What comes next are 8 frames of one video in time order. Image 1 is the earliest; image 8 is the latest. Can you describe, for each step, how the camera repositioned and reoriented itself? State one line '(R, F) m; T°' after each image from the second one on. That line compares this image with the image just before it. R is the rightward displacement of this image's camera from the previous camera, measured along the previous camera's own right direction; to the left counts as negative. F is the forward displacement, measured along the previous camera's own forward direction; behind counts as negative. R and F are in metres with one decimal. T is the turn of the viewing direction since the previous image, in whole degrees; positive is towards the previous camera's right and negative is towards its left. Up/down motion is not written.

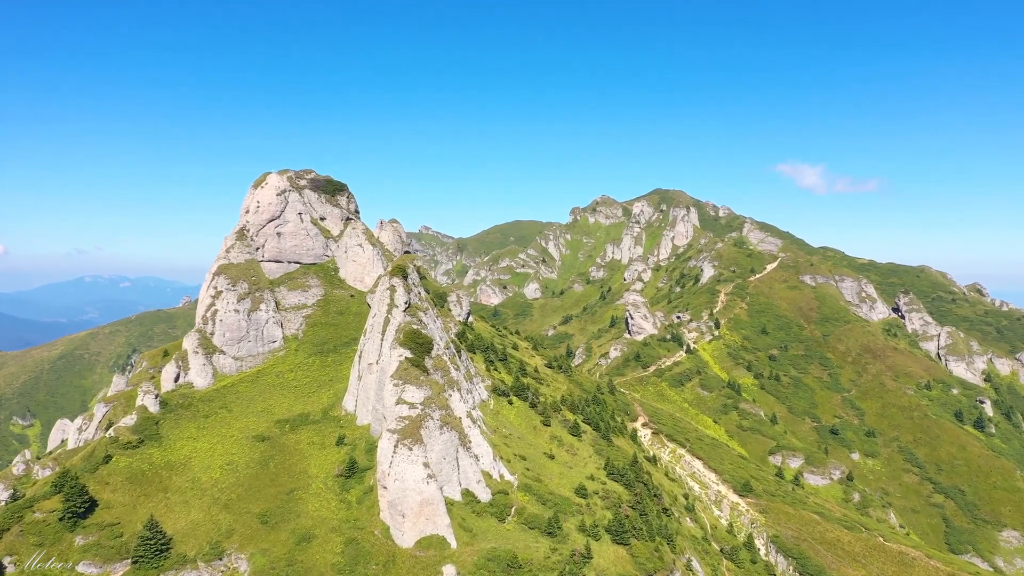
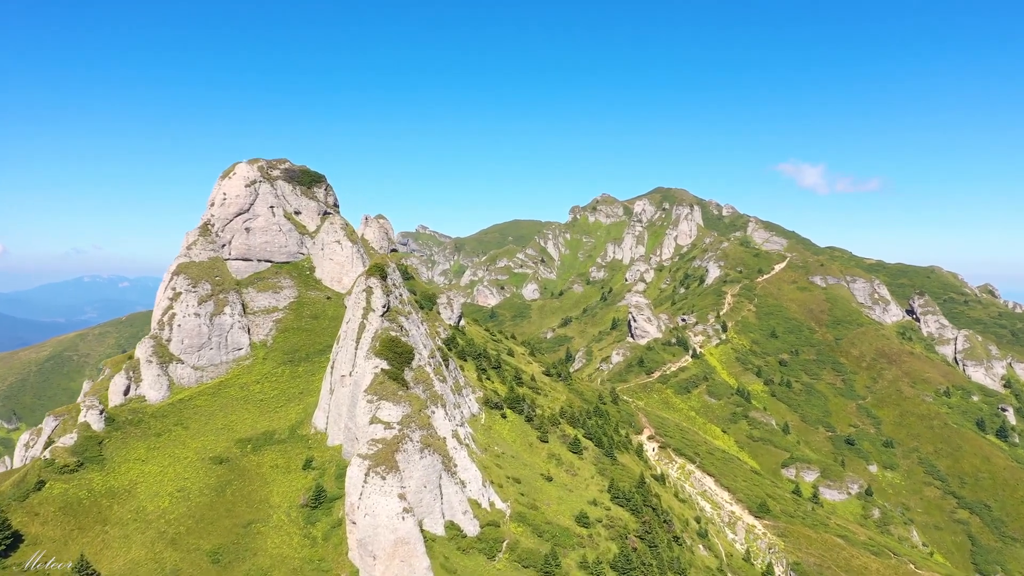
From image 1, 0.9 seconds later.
(+0.7, +10.9) m; 0°
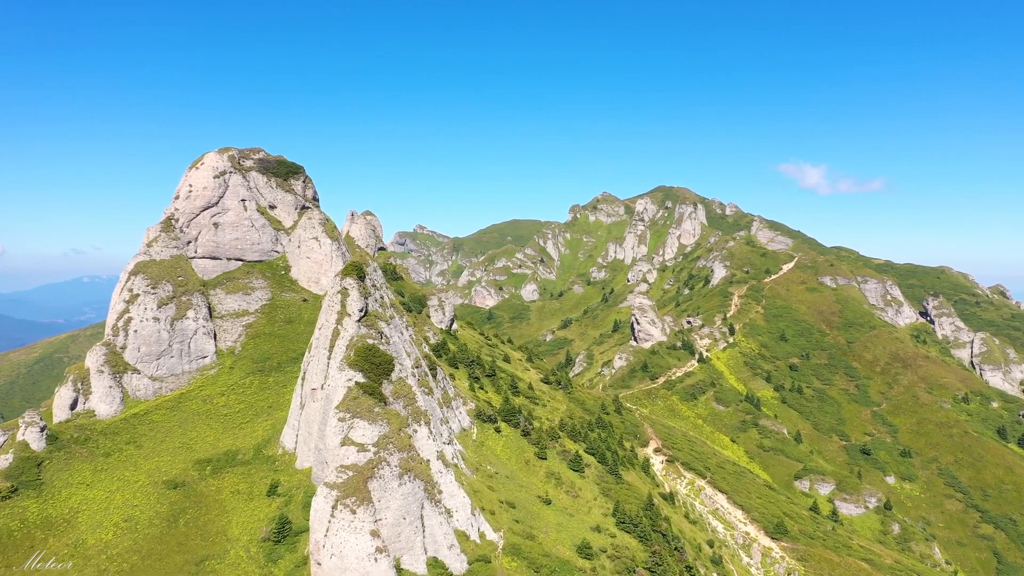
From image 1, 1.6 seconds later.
(+0.6, +9.3) m; 0°
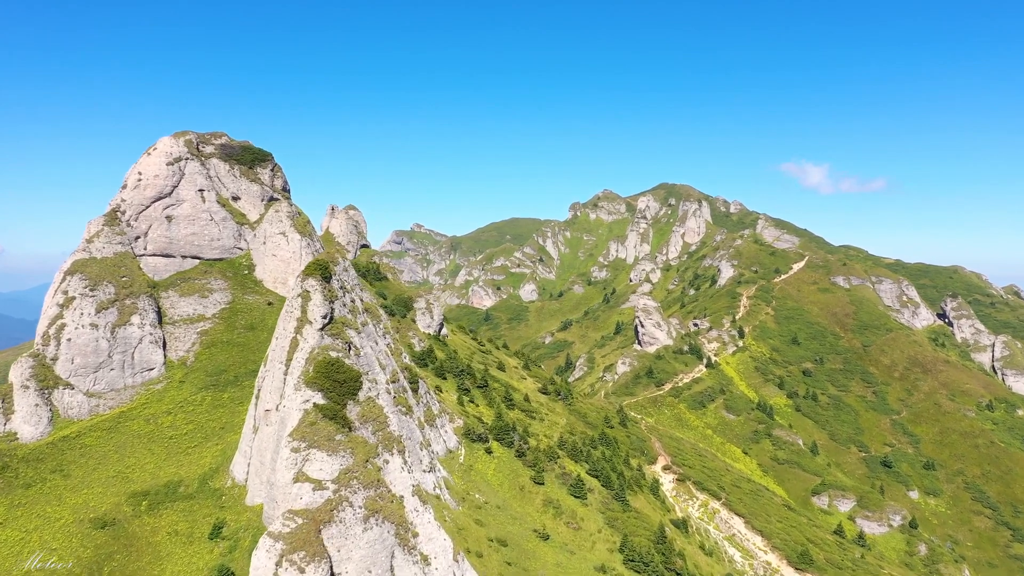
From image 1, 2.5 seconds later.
(+0.7, +11.0) m; 0°
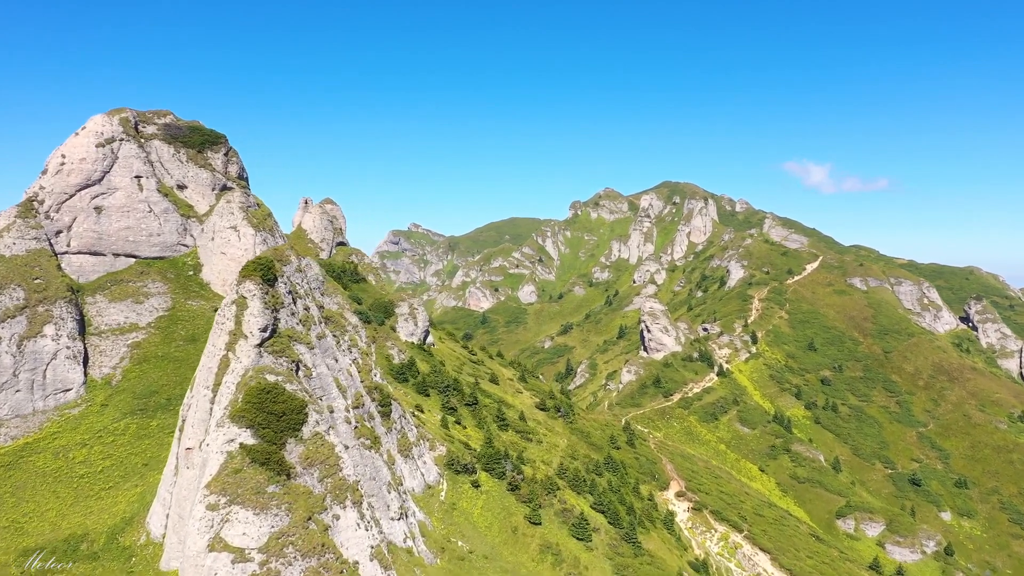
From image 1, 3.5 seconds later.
(+0.8, +12.6) m; 0°
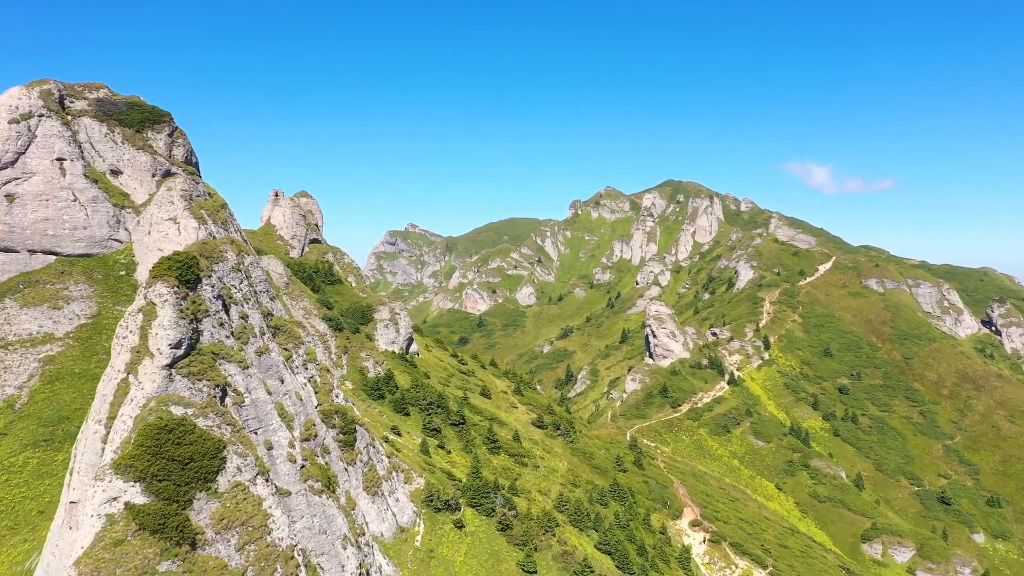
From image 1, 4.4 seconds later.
(+0.7, +11.0) m; 0°
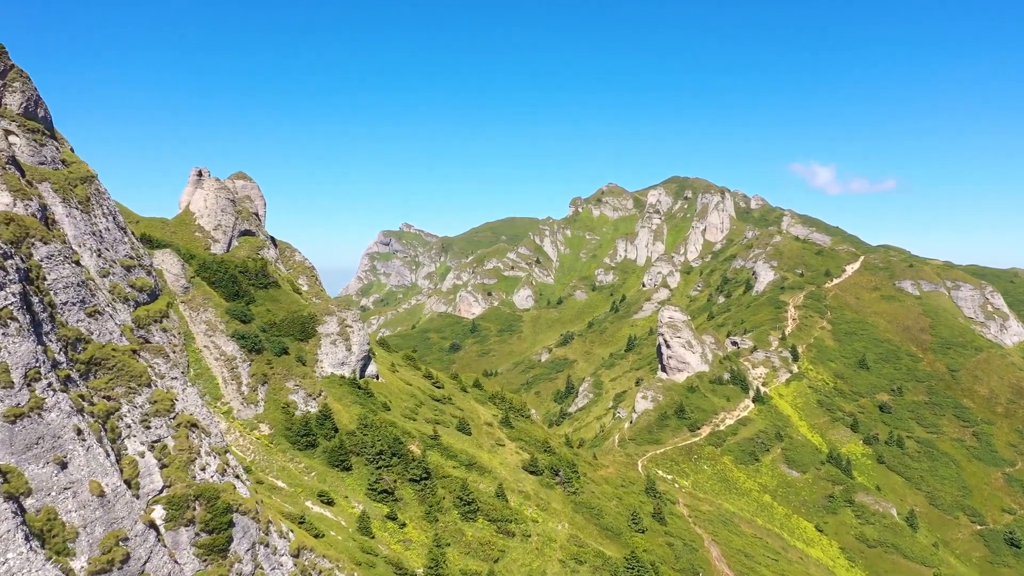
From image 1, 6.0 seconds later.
(+1.3, +20.2) m; 0°
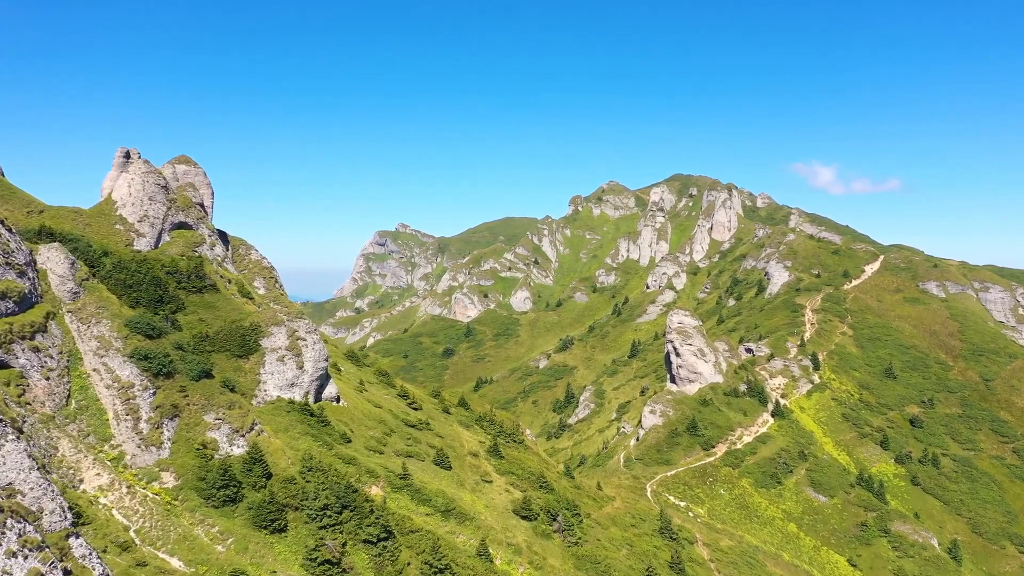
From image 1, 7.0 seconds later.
(+0.9, +12.4) m; 0°
